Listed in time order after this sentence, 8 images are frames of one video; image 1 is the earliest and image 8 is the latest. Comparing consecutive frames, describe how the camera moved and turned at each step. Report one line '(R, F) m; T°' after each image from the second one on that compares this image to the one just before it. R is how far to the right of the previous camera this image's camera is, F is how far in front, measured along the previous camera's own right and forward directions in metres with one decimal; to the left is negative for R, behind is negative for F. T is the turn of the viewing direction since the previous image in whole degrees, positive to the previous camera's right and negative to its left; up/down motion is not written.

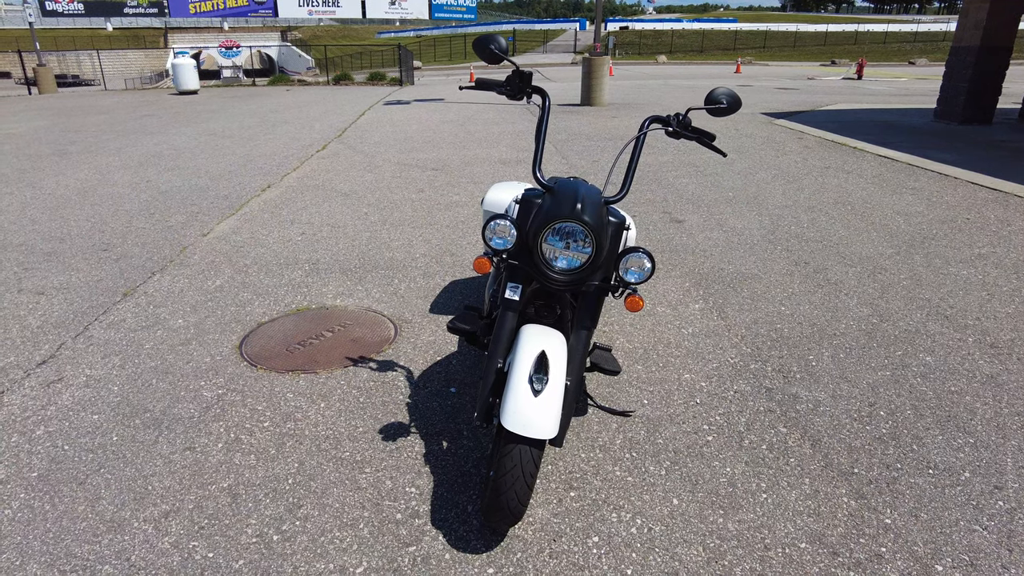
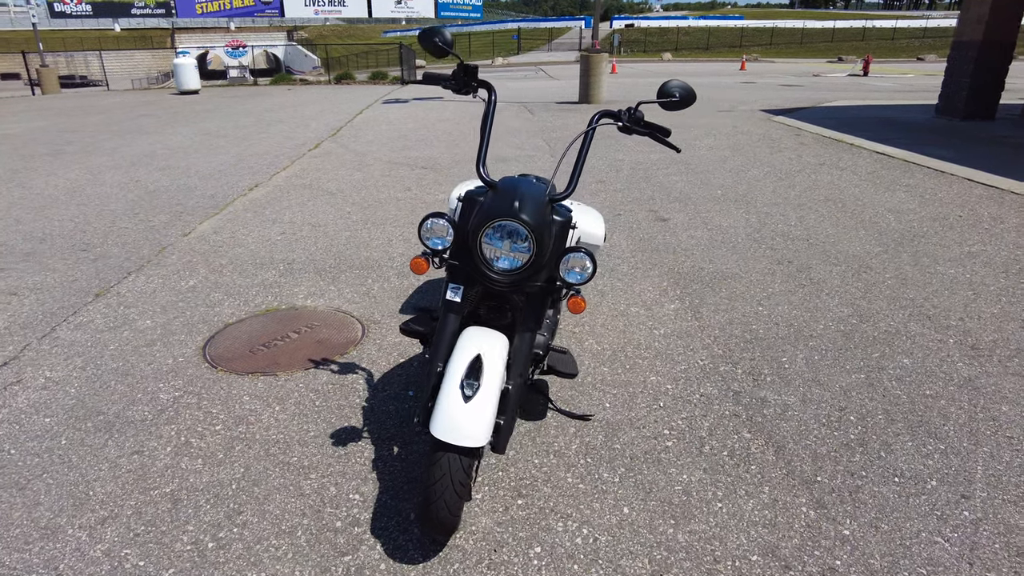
(+0.3, +0.1) m; -1°
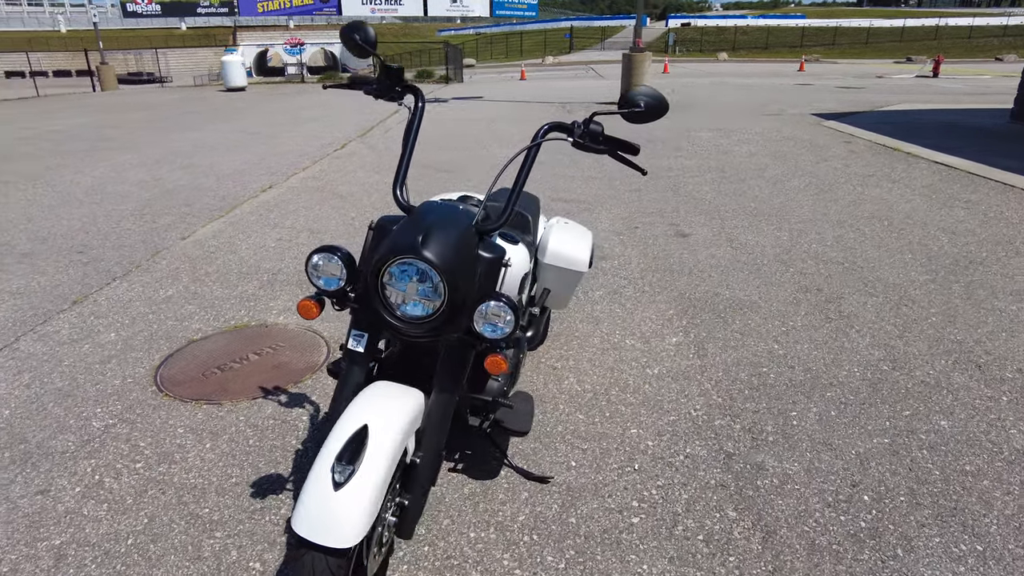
(+0.4, +0.5) m; -4°
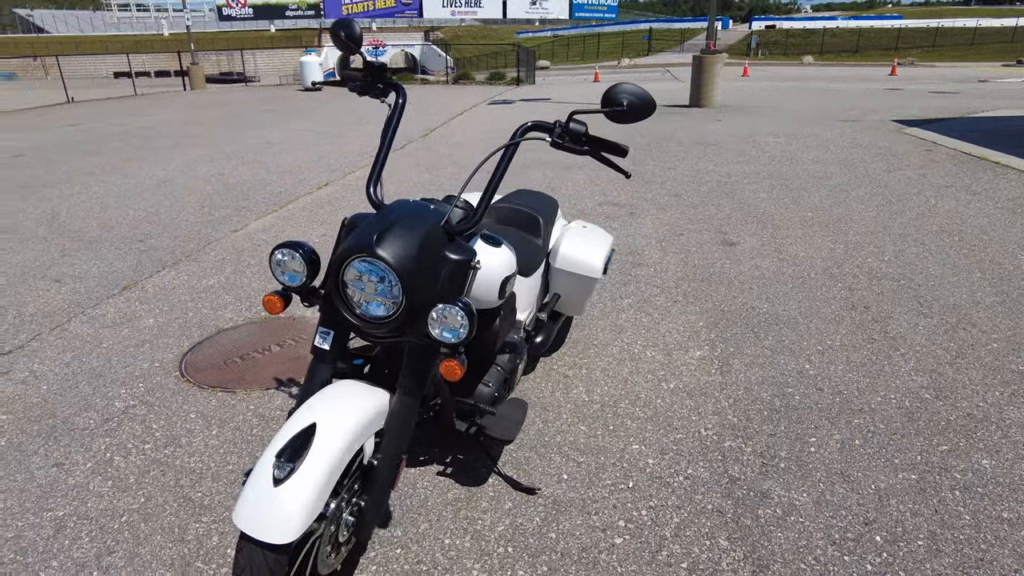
(+0.3, +0.1) m; -6°
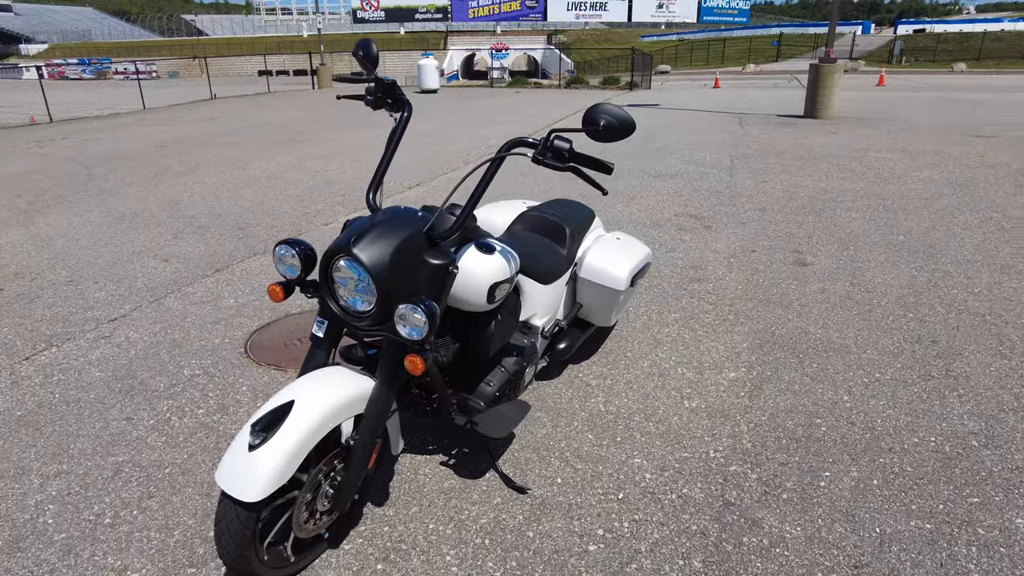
(+0.5, -0.1) m; -10°
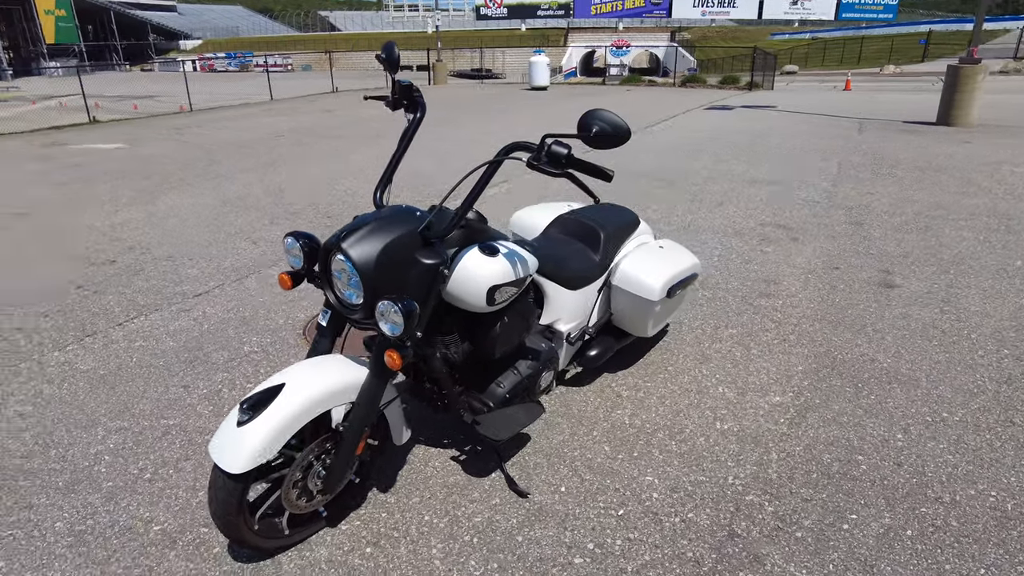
(+0.4, 0.0) m; -10°
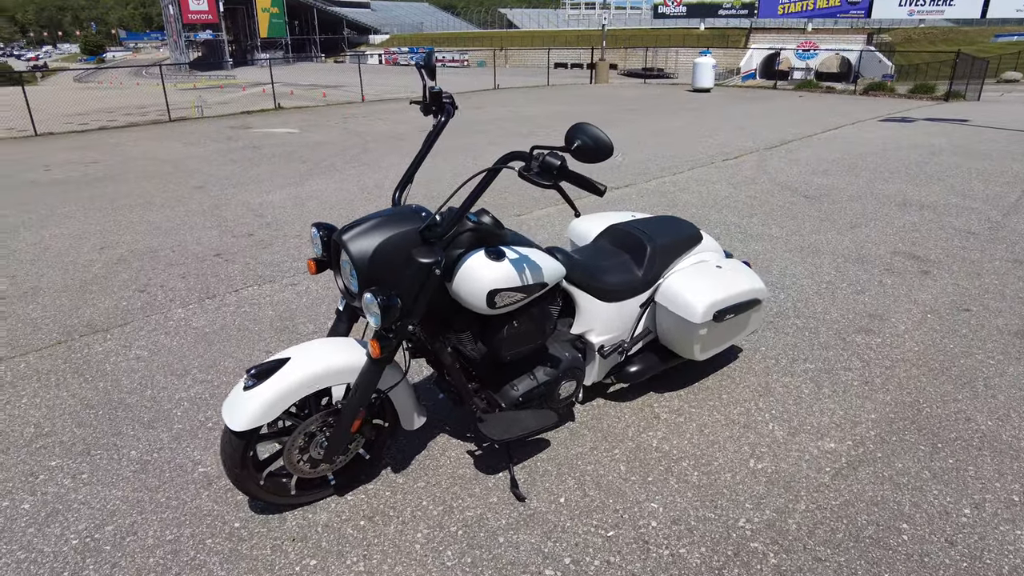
(+0.6, 0.0) m; -14°
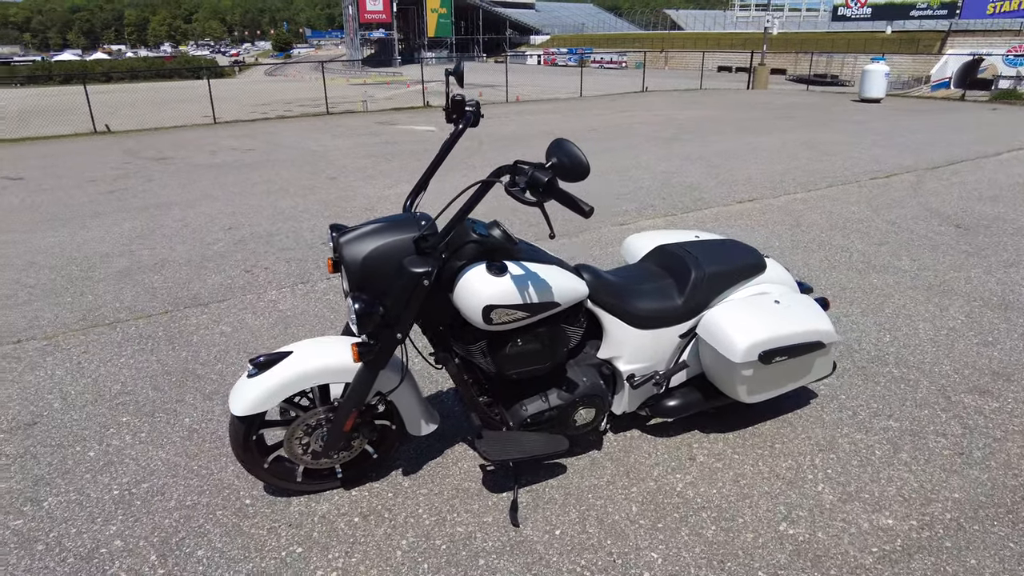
(+0.5, +0.2) m; -13°
